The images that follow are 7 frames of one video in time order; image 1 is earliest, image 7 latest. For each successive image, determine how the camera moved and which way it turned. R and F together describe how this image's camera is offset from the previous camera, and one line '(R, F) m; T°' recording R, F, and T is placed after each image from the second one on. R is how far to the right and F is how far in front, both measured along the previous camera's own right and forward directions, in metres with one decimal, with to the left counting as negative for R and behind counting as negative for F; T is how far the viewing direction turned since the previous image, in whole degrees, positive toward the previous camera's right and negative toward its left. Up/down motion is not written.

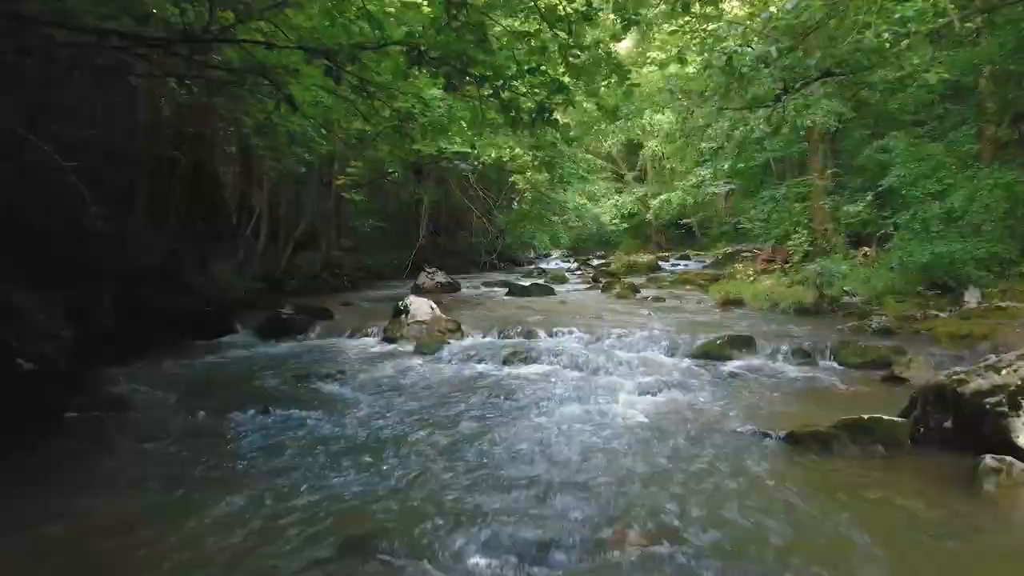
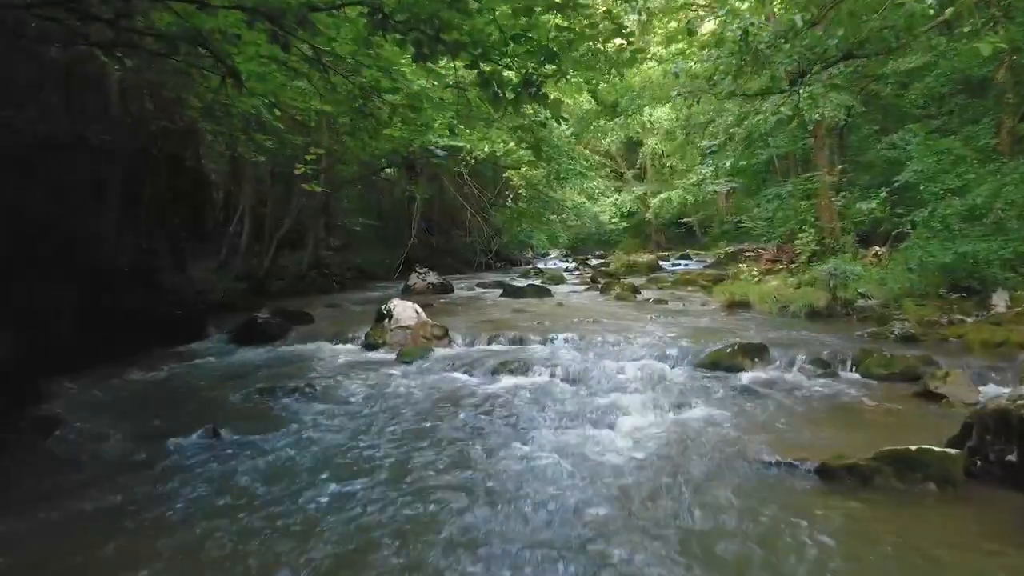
(+0.1, +0.8) m; 0°
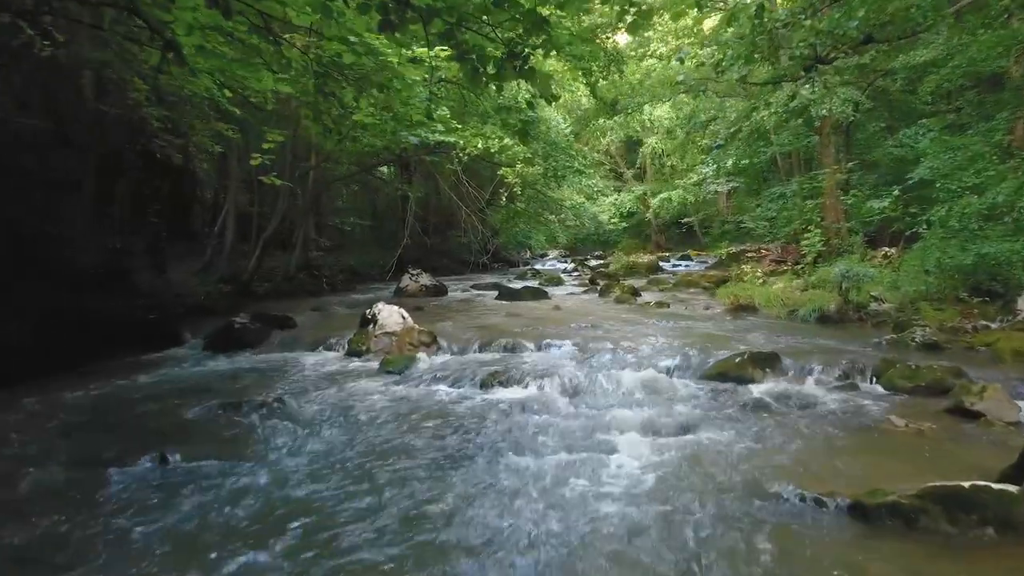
(+0.1, +0.6) m; 0°
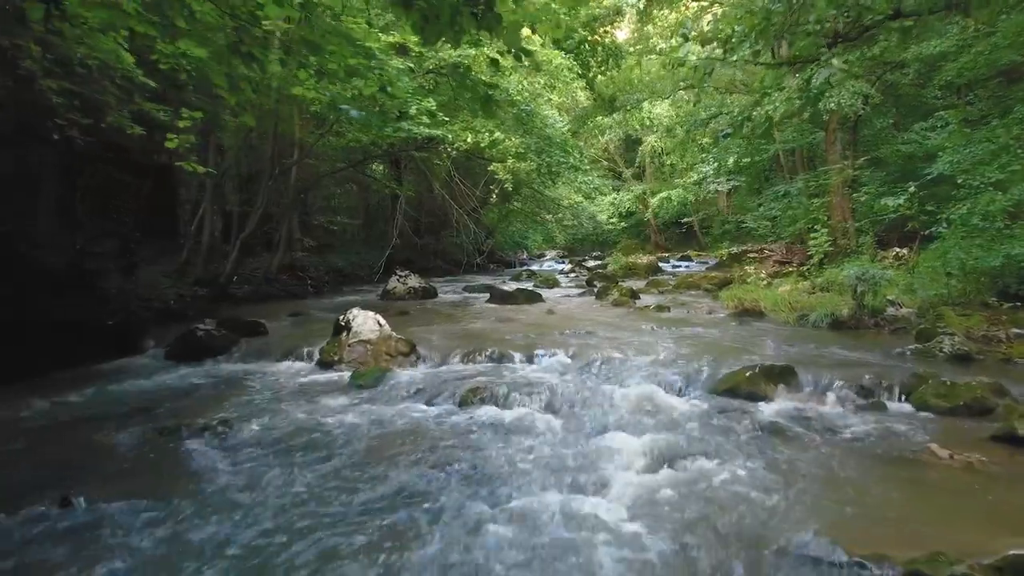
(+0.1, +0.8) m; 0°
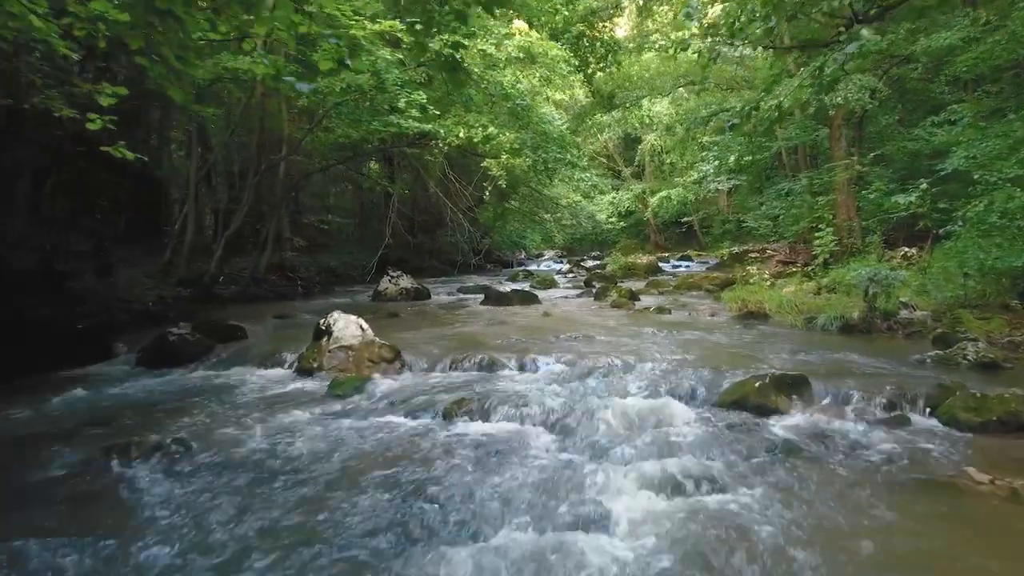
(+0.1, +0.5) m; 0°
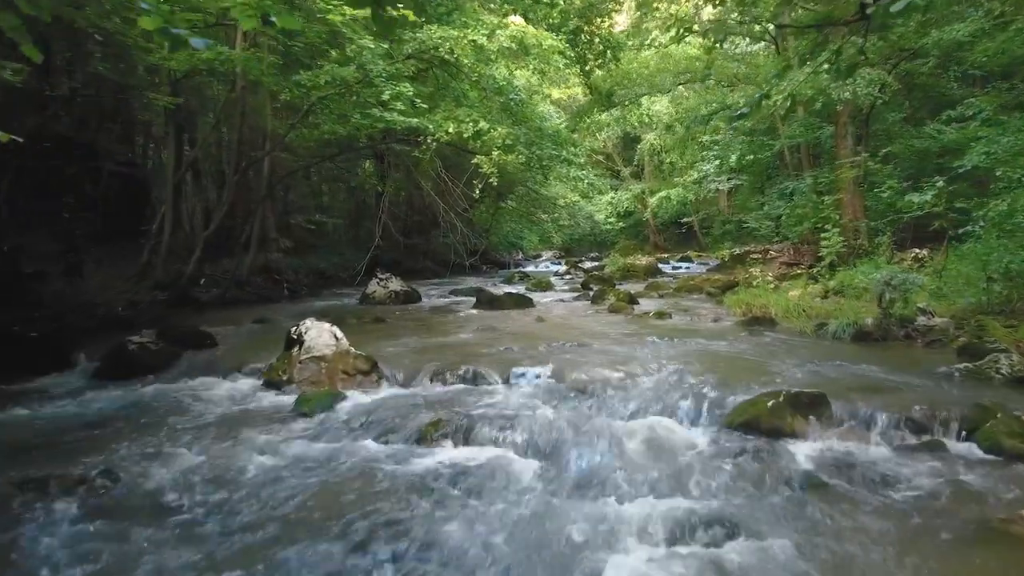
(+0.1, +0.7) m; 0°
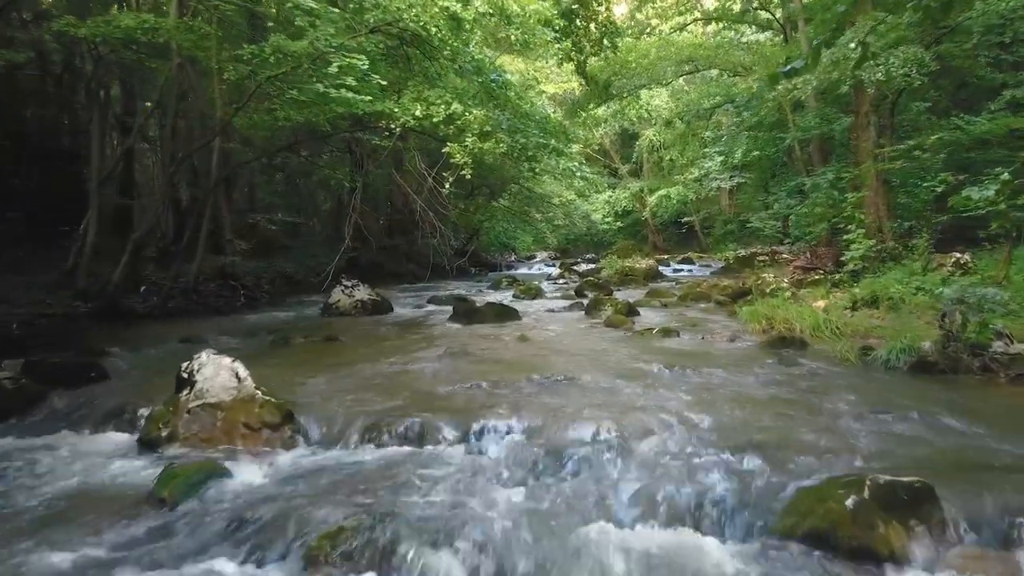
(+0.2, +1.9) m; 0°
